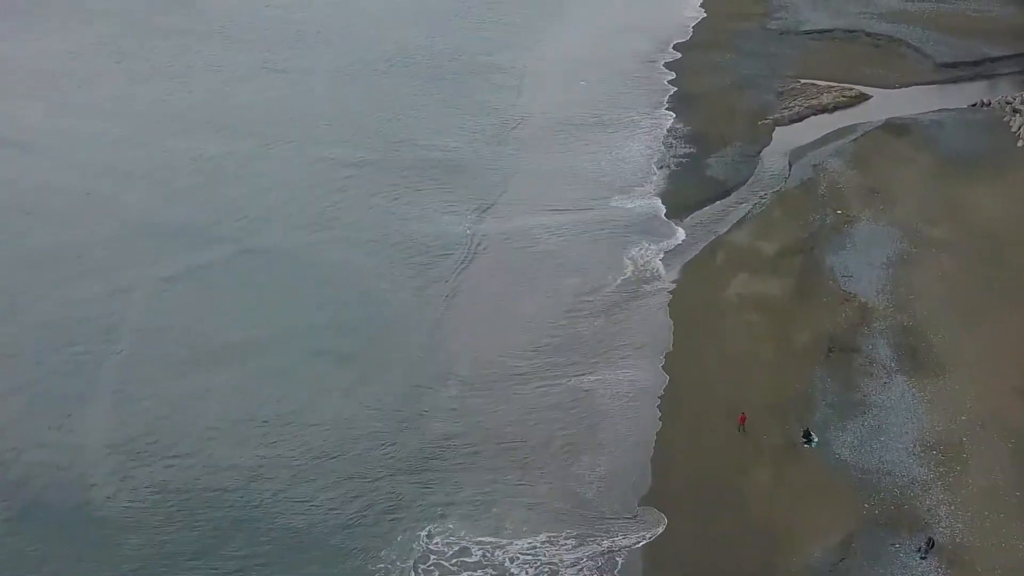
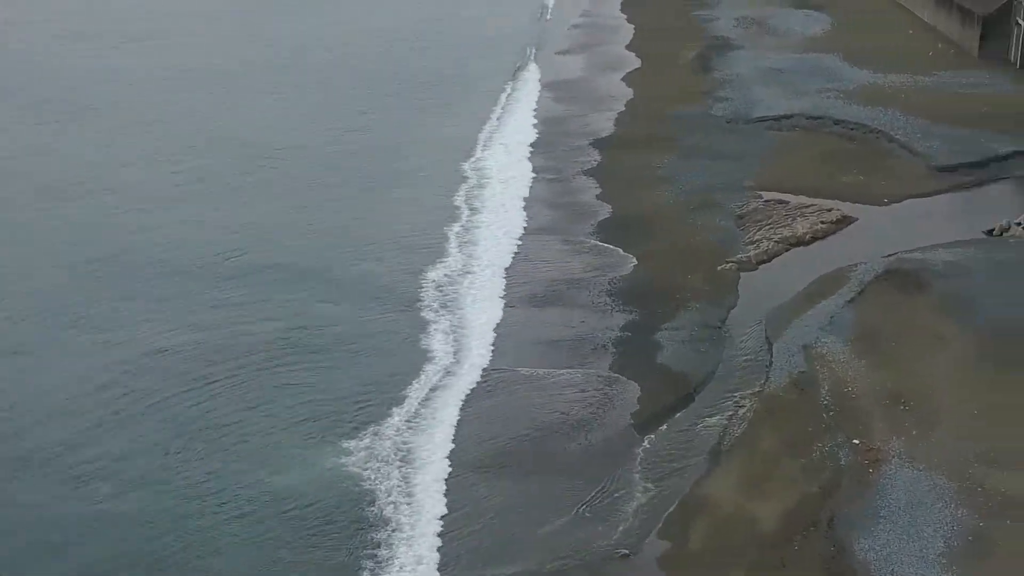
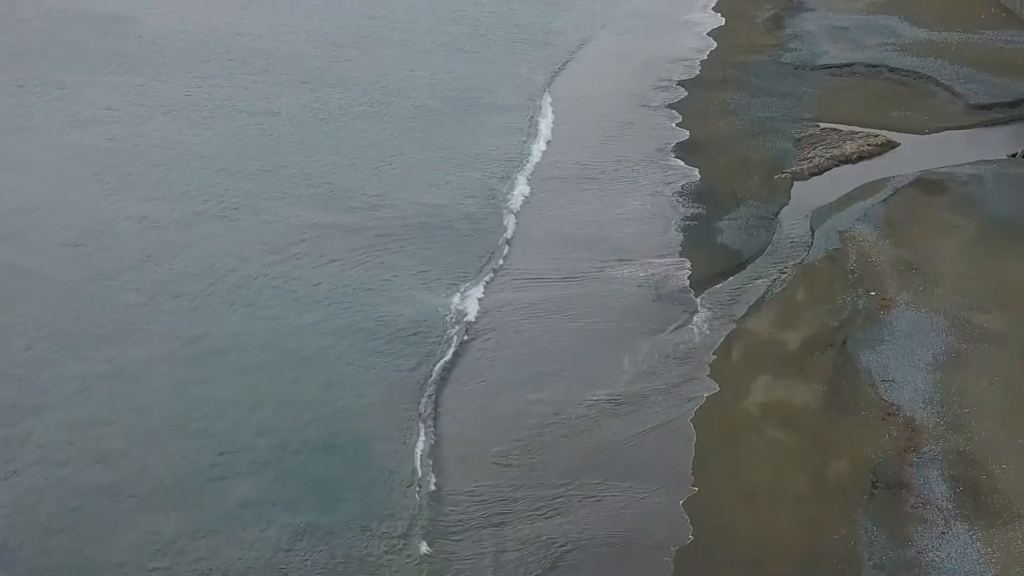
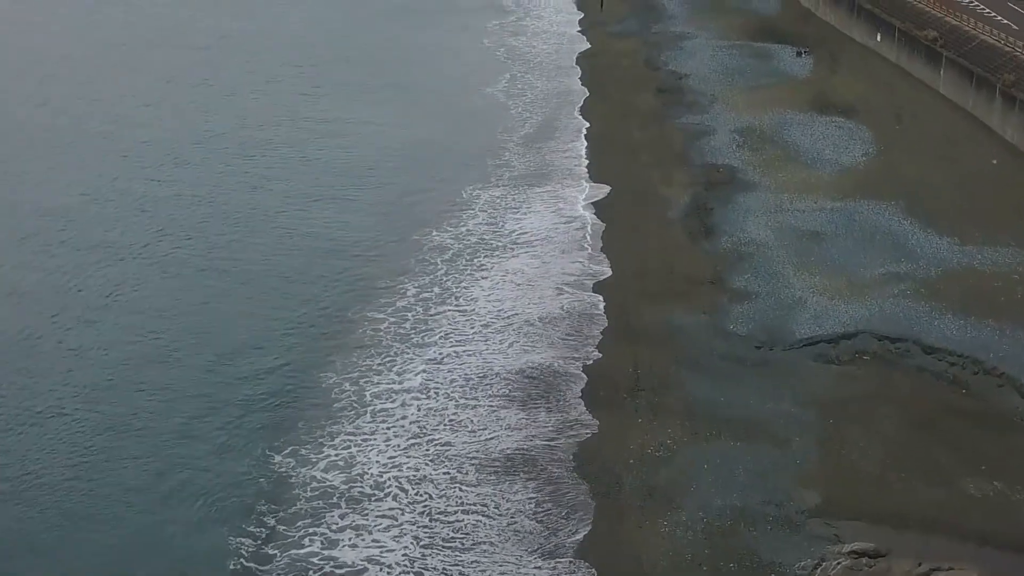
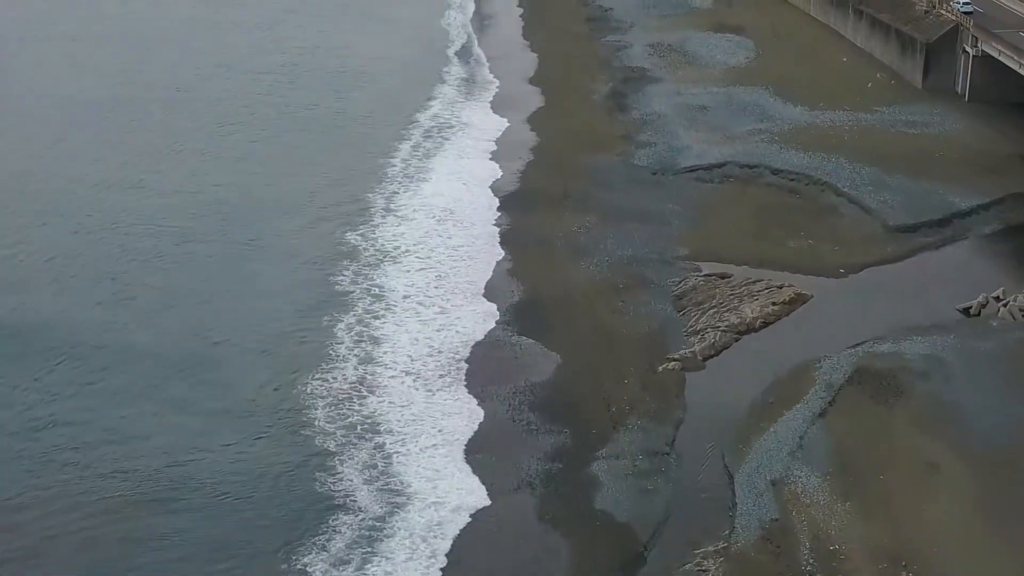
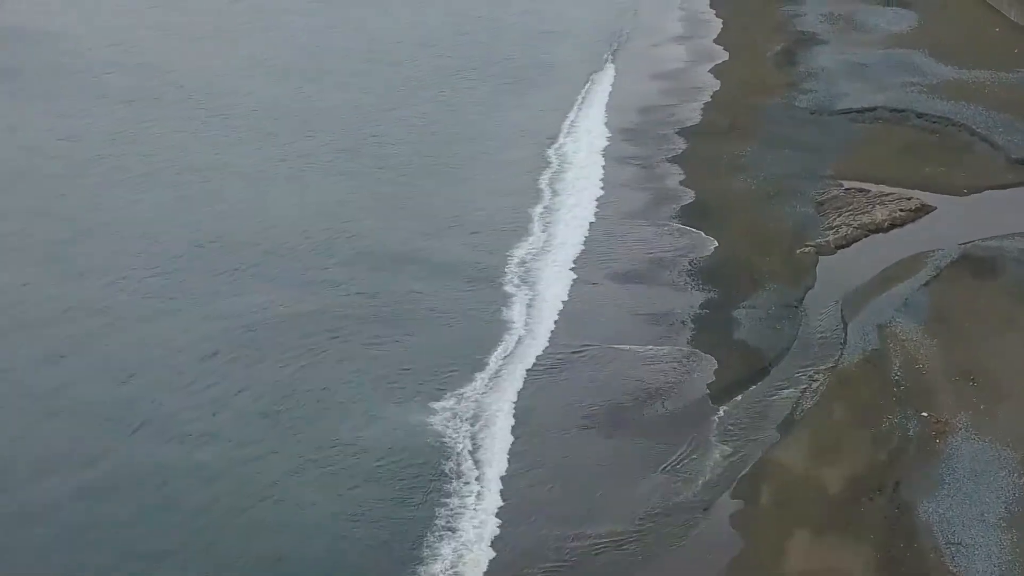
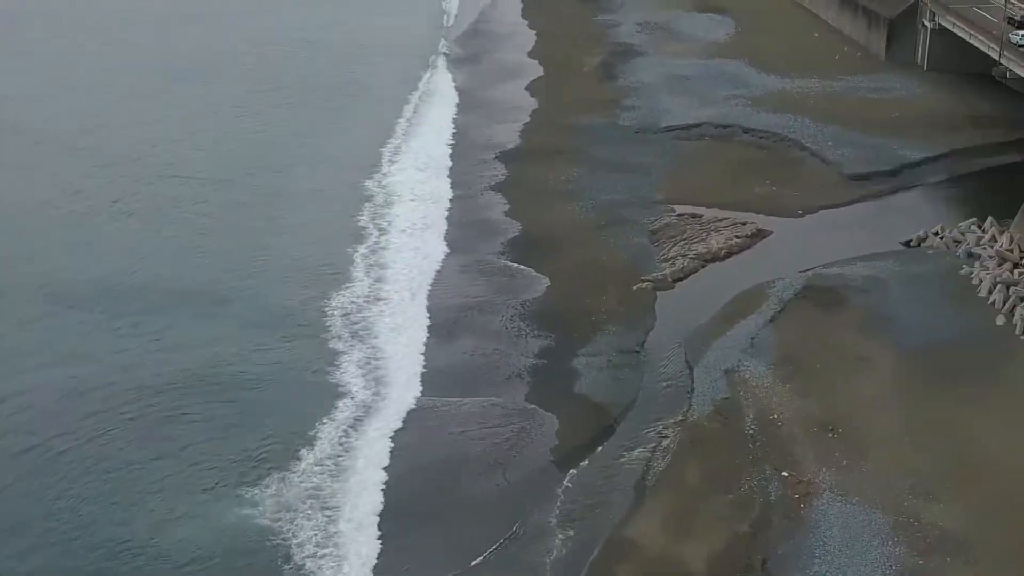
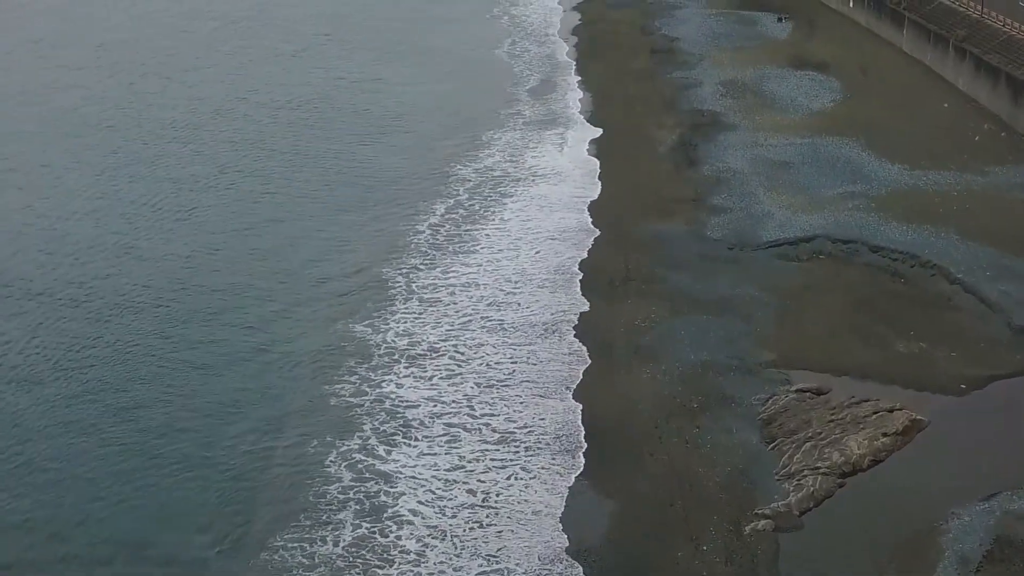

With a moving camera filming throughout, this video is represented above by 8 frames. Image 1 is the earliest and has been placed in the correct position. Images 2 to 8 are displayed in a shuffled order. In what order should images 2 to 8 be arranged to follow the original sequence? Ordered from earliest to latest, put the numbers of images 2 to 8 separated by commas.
3, 6, 2, 7, 5, 8, 4
